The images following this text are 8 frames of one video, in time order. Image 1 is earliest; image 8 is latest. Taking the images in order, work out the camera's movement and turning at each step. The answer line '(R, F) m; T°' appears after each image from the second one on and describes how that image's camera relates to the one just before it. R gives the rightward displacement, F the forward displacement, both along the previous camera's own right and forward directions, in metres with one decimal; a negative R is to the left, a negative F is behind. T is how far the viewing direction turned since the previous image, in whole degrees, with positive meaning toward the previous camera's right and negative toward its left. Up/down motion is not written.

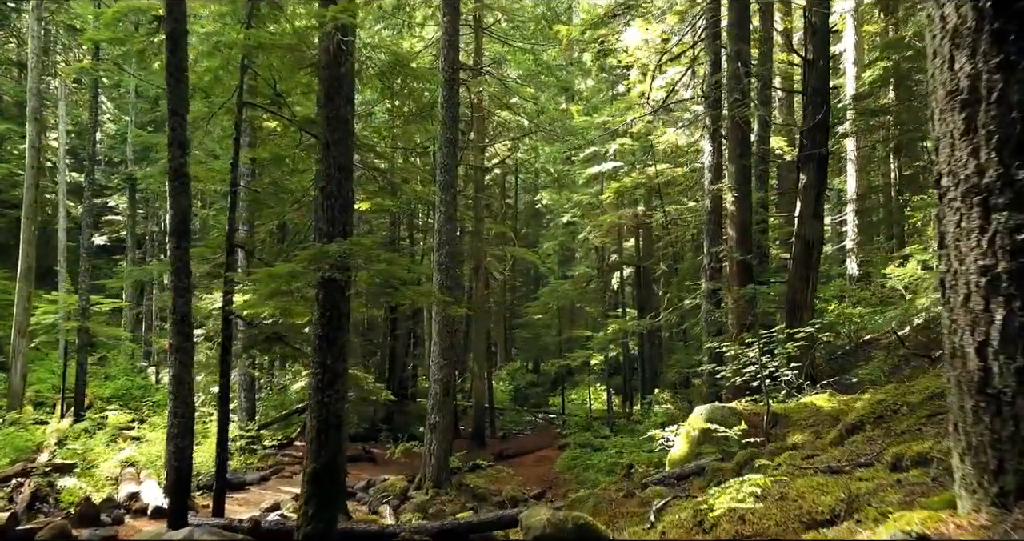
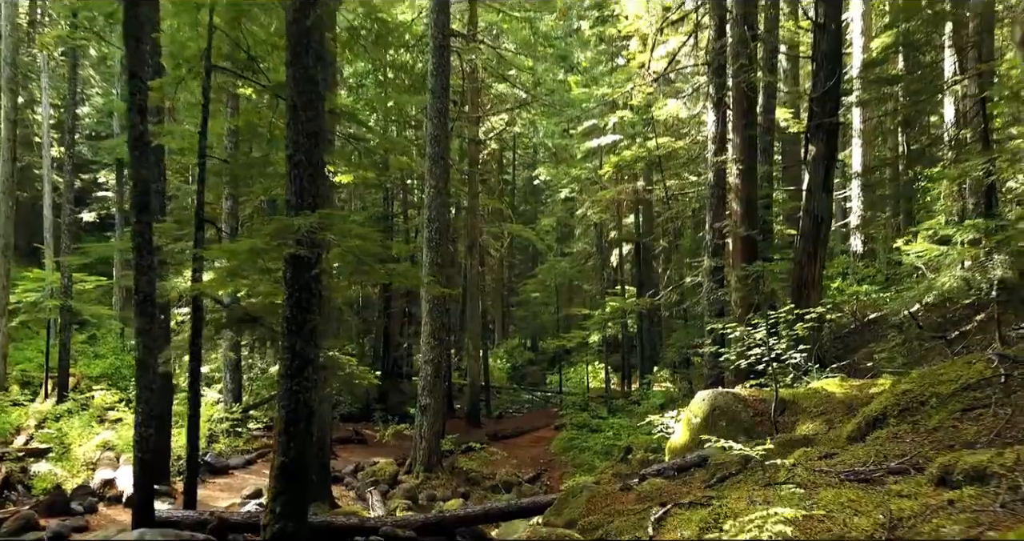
(+0.1, +0.5) m; 0°
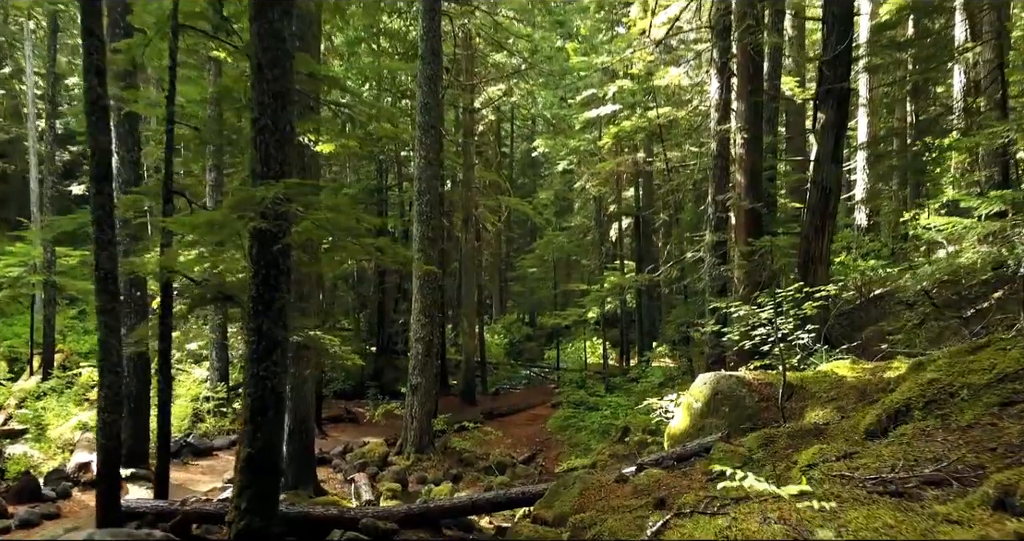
(+0.1, +0.5) m; 0°
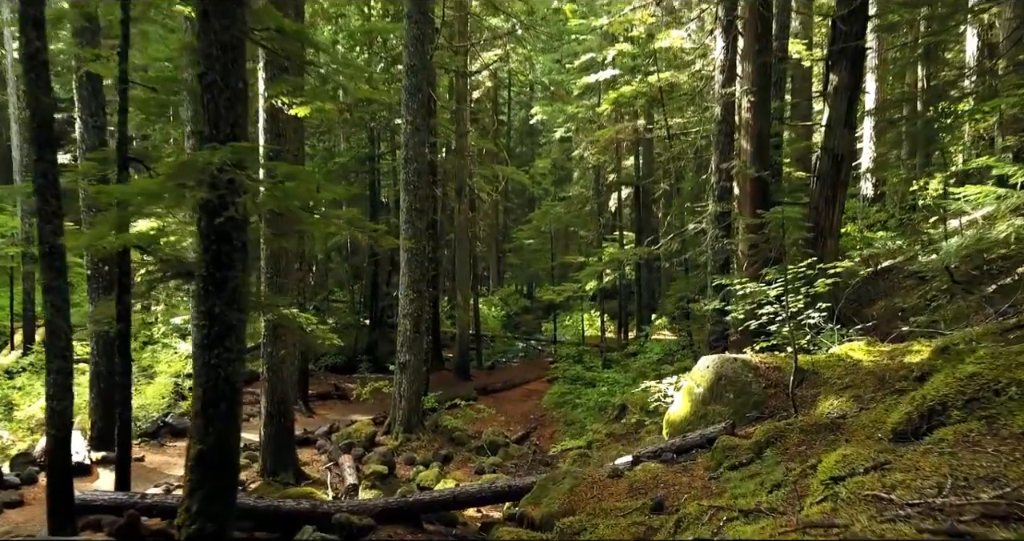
(+0.1, +0.6) m; 0°
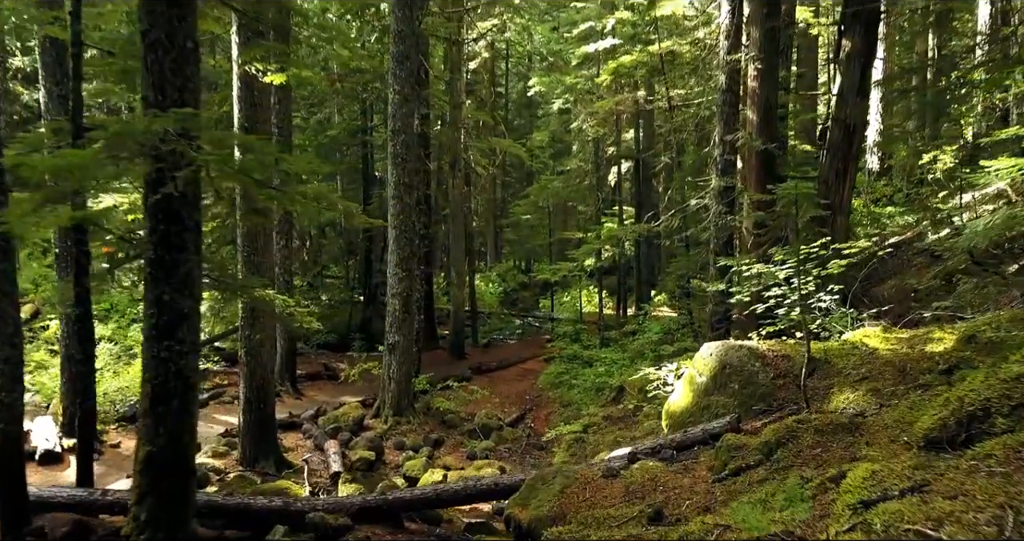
(+0.1, +0.5) m; 0°
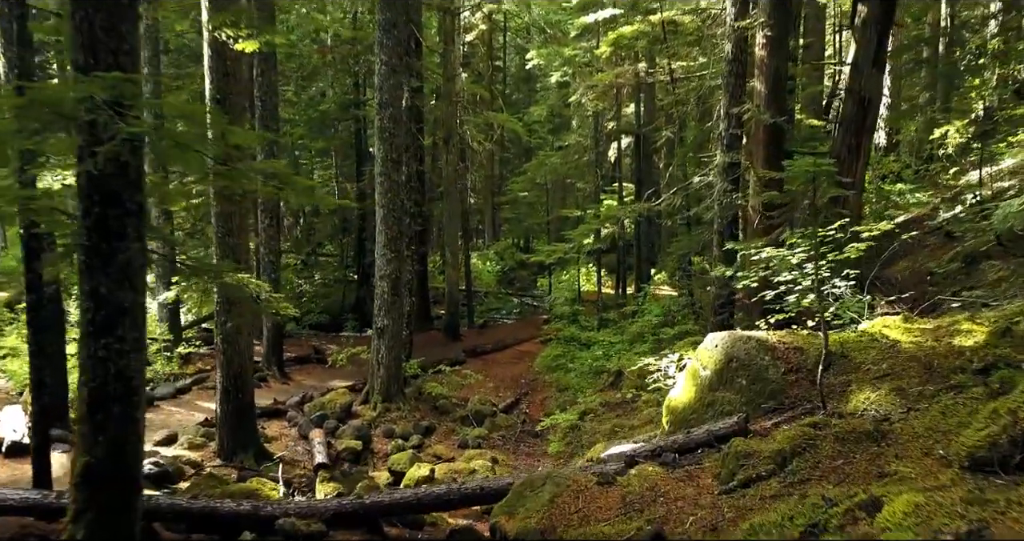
(+0.1, +0.5) m; 0°
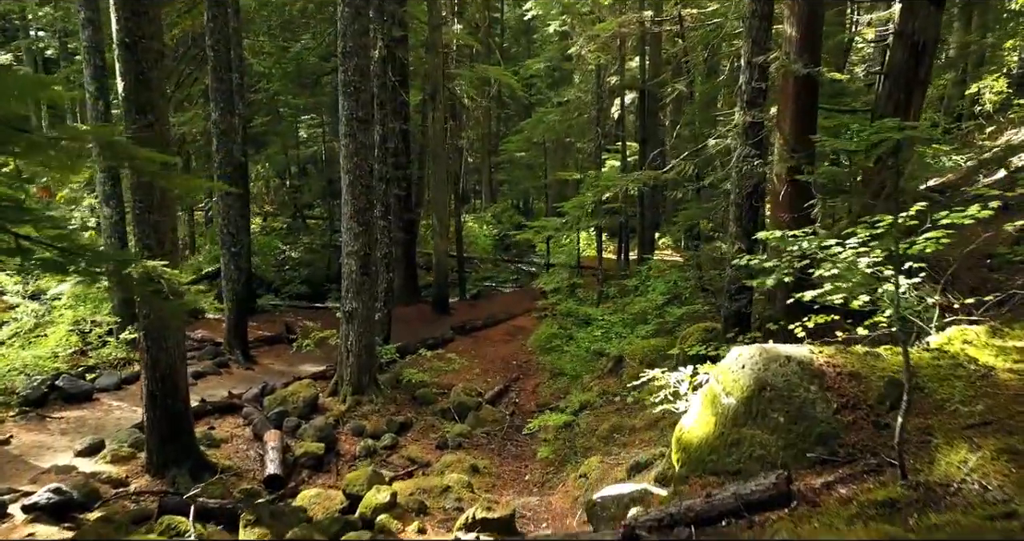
(+0.2, +1.3) m; 0°
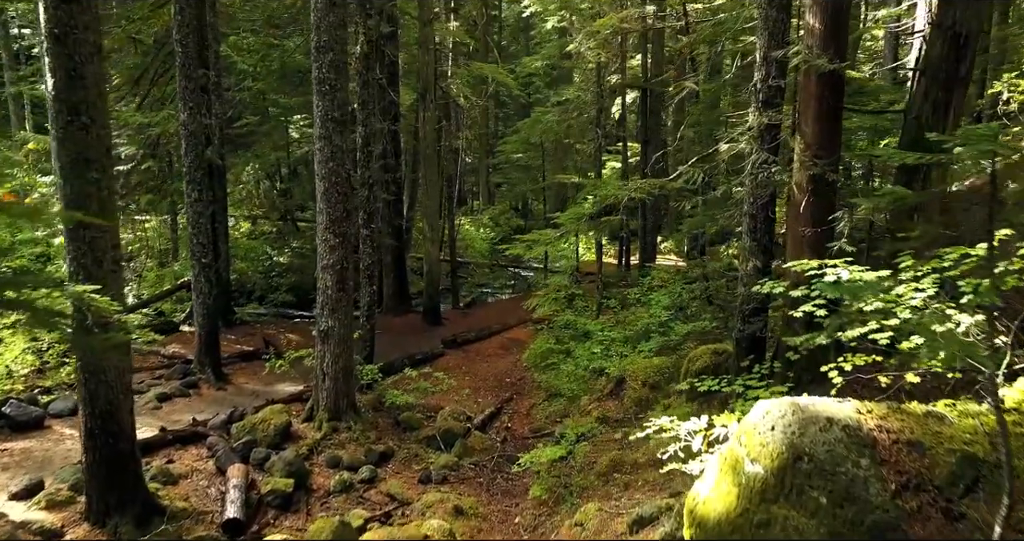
(+0.1, +0.8) m; 0°
